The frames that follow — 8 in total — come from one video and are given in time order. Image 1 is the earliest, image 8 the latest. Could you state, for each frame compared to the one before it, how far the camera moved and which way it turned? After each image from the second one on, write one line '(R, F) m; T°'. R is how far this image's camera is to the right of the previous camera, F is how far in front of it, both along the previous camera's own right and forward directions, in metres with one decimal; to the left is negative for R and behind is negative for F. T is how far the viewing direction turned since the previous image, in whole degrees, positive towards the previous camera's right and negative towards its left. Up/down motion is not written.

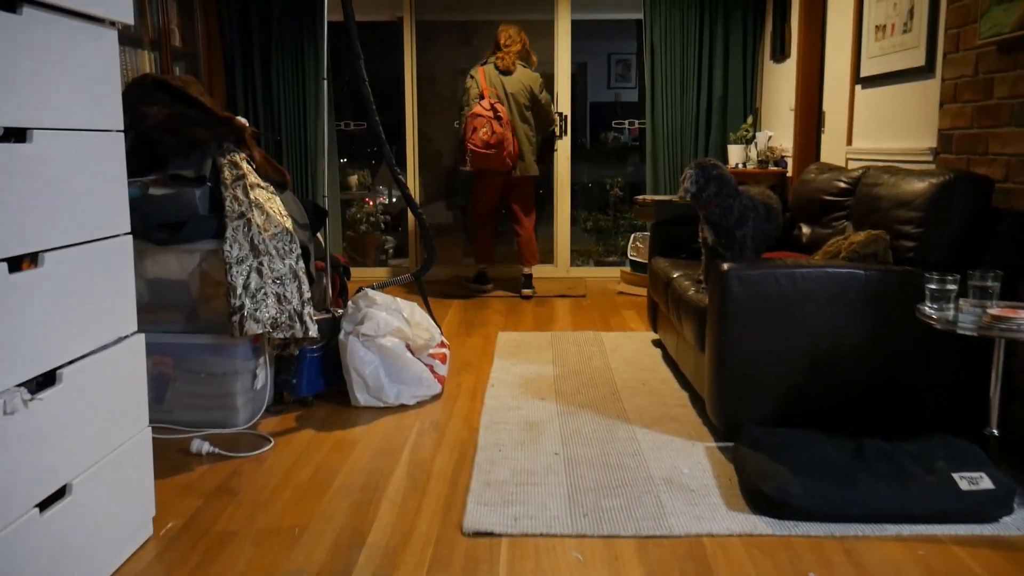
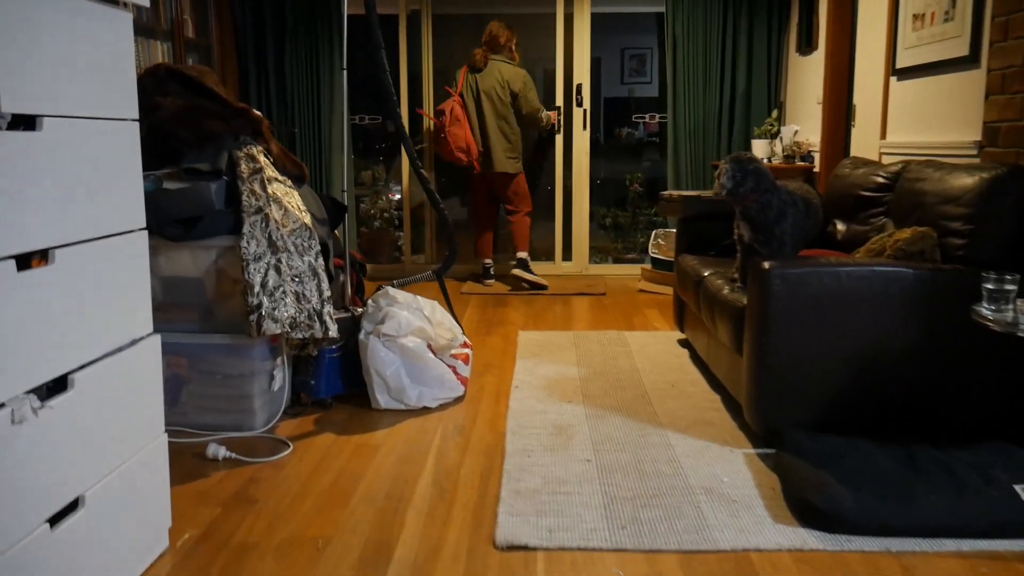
(-0.1, +0.1) m; -1°
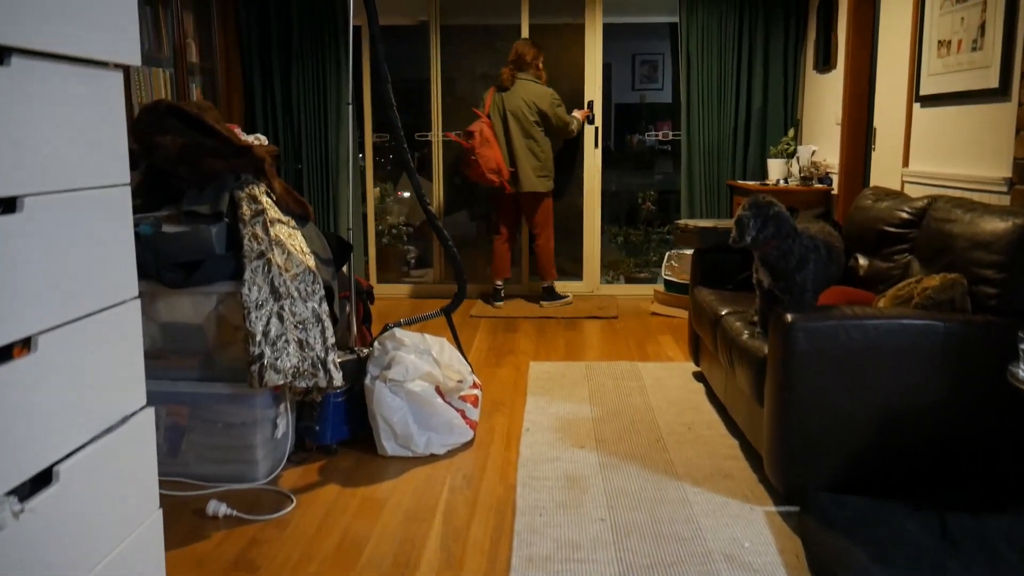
(0.0, +0.1) m; -1°
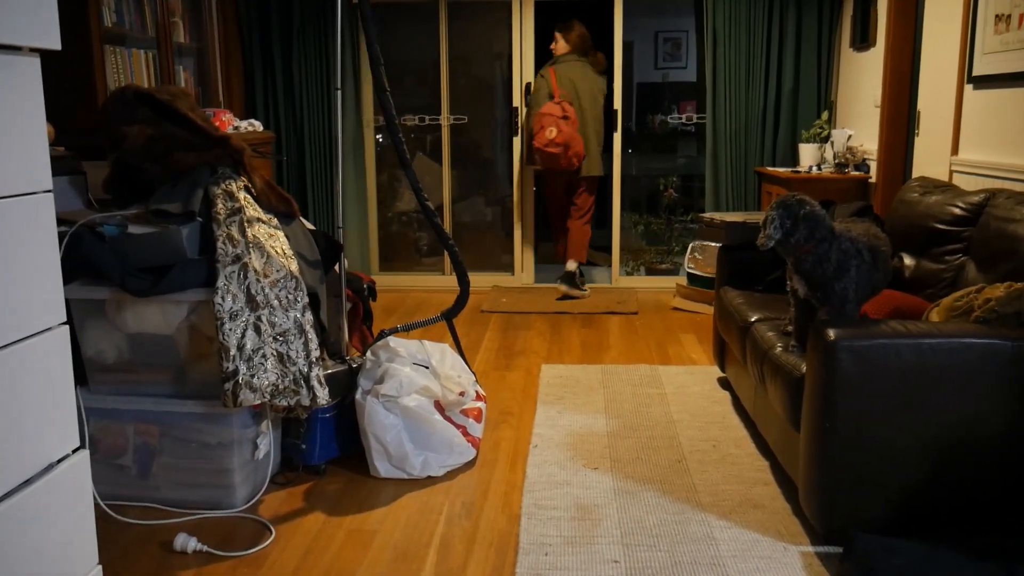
(0.0, +0.3) m; -1°
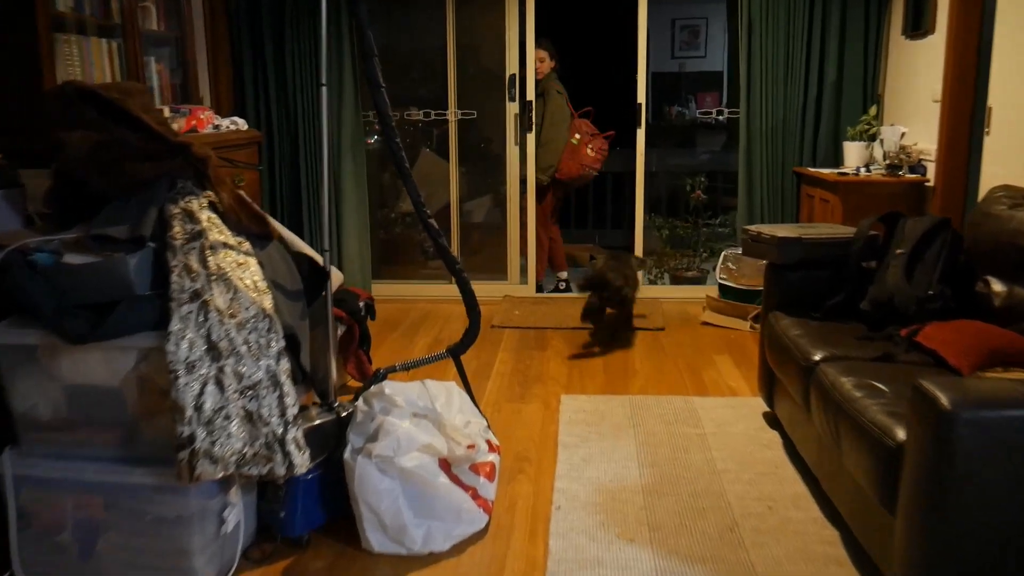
(0.0, +0.4) m; 0°
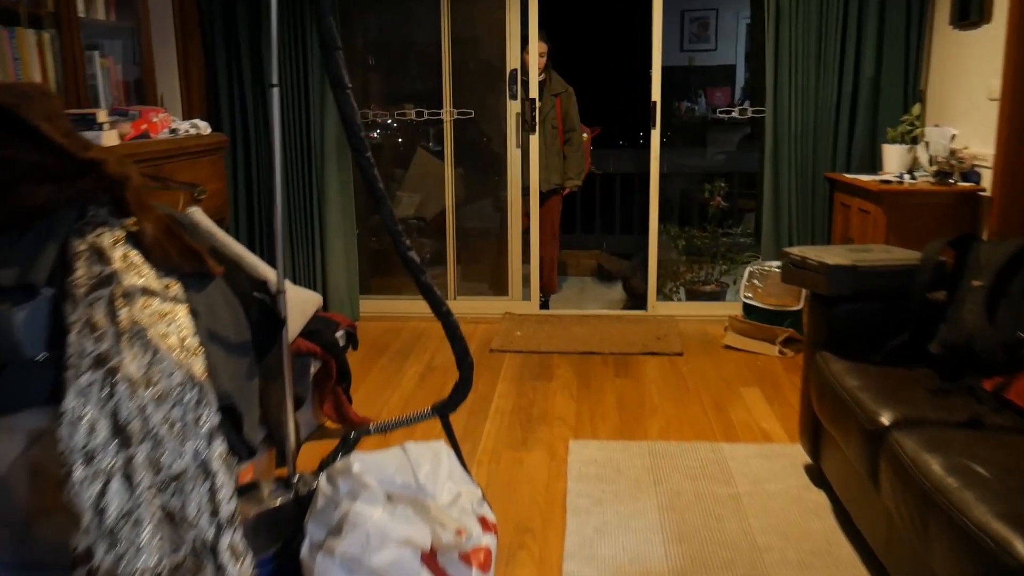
(0.0, +0.4) m; 0°
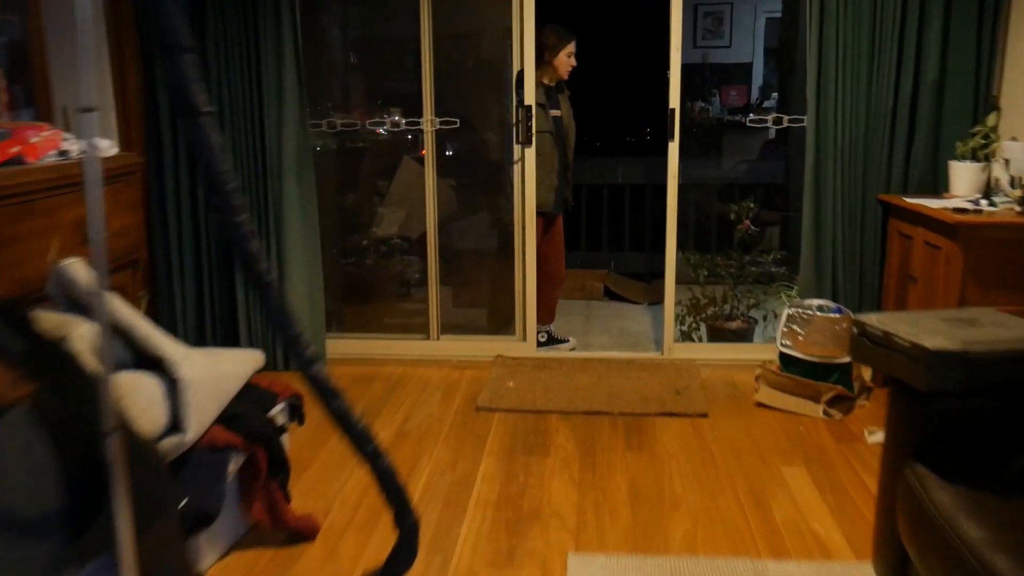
(+0.1, +0.6) m; 0°
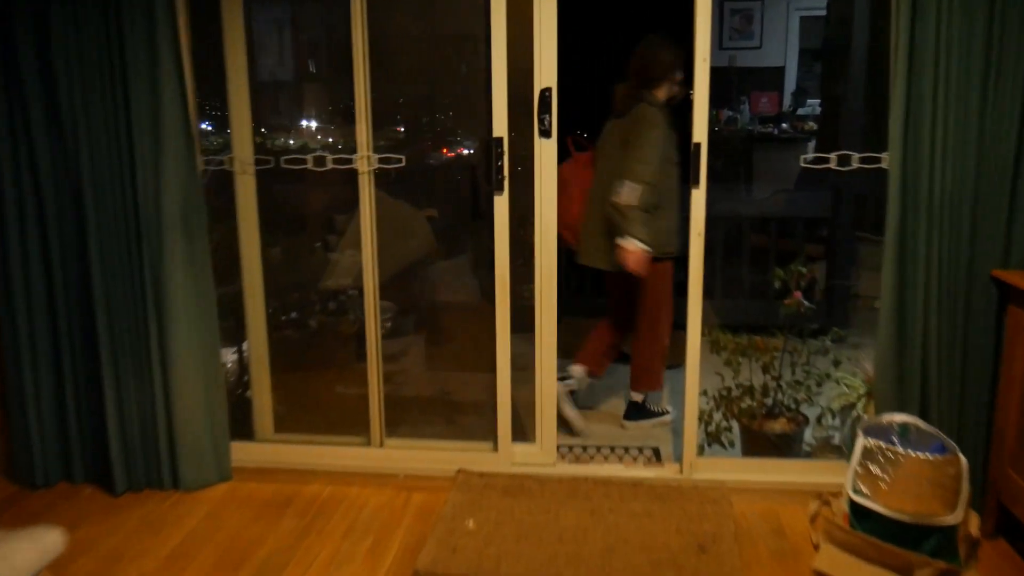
(+0.2, +0.9) m; -1°
